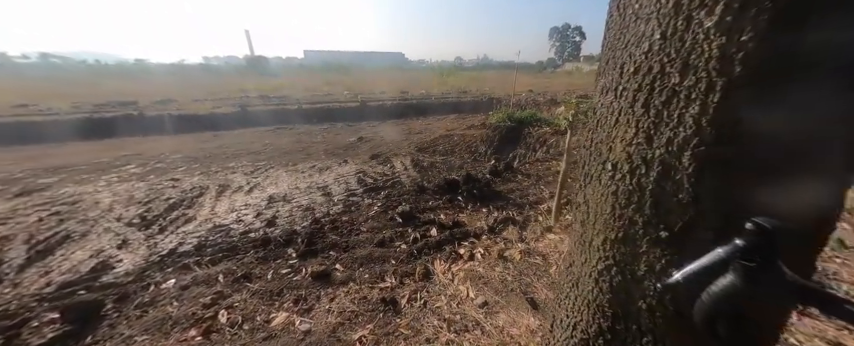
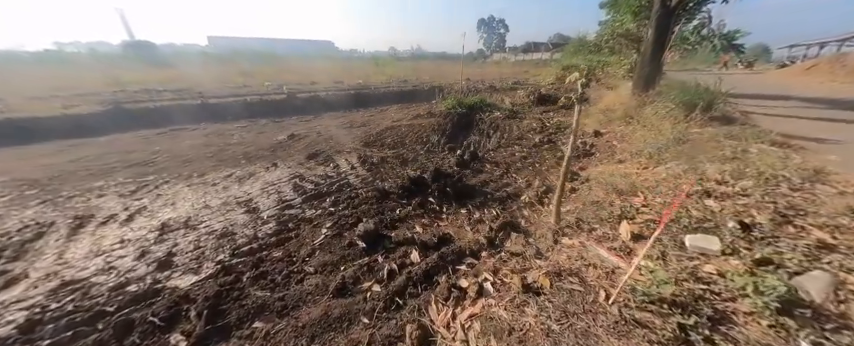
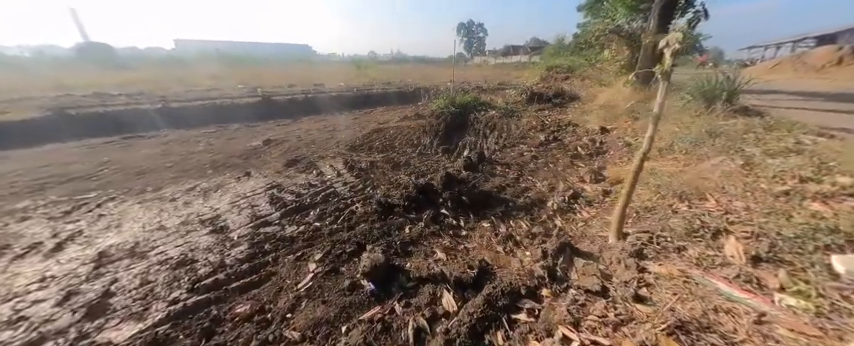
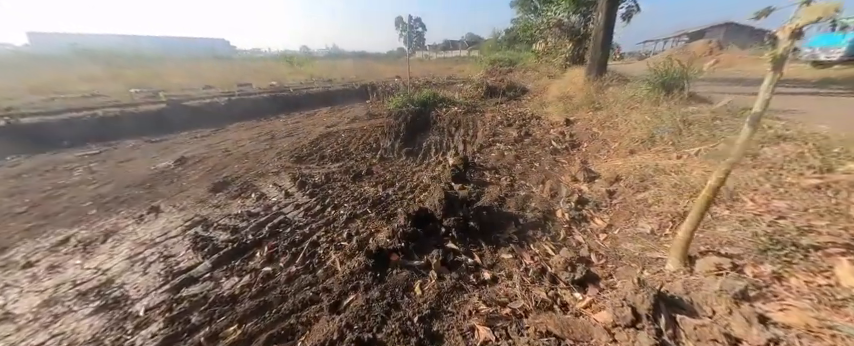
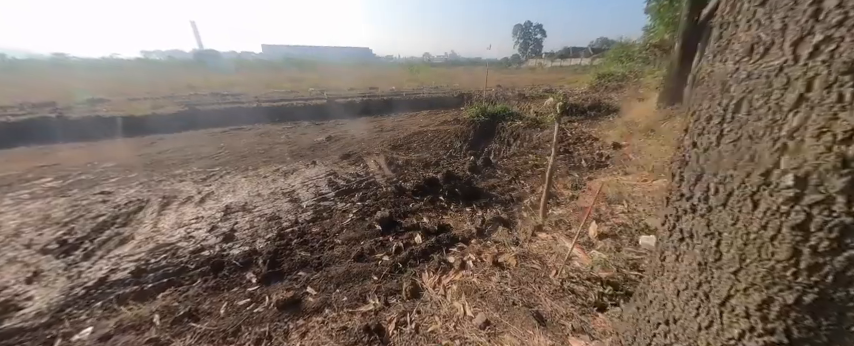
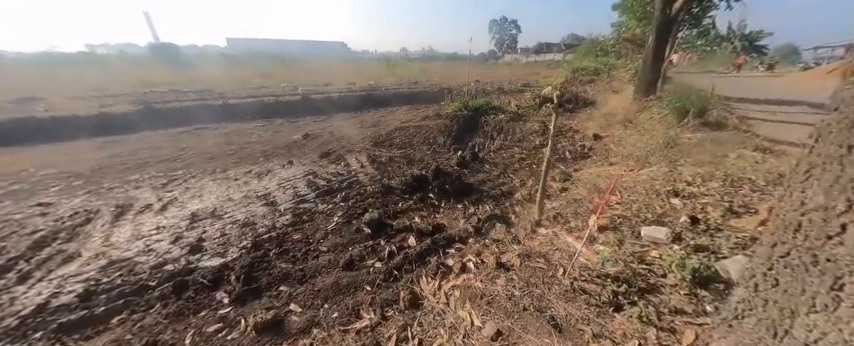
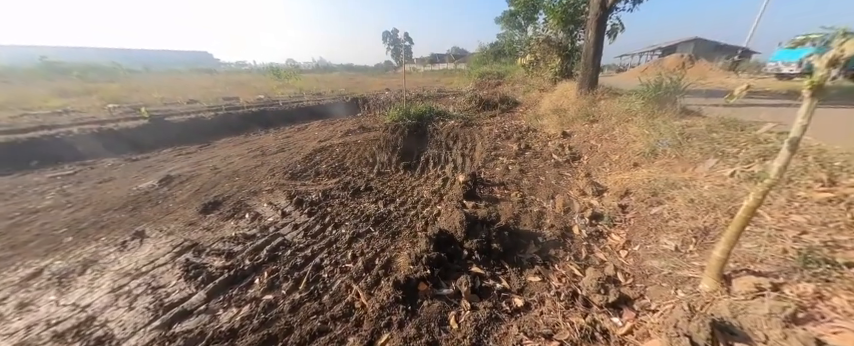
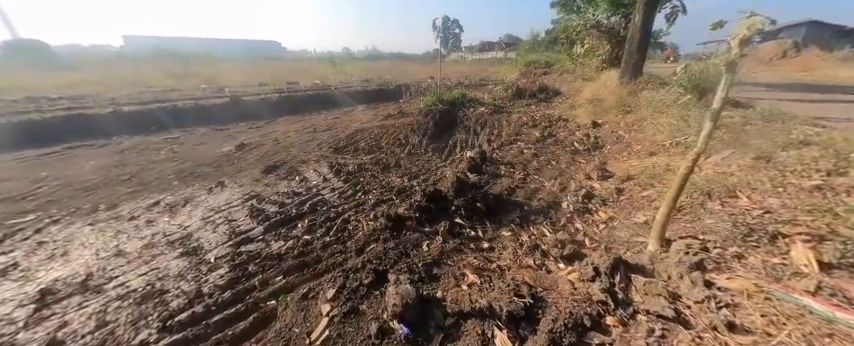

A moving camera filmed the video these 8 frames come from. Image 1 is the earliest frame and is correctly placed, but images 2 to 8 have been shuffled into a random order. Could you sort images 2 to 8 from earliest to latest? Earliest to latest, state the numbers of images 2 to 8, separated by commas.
5, 6, 2, 3, 8, 4, 7
